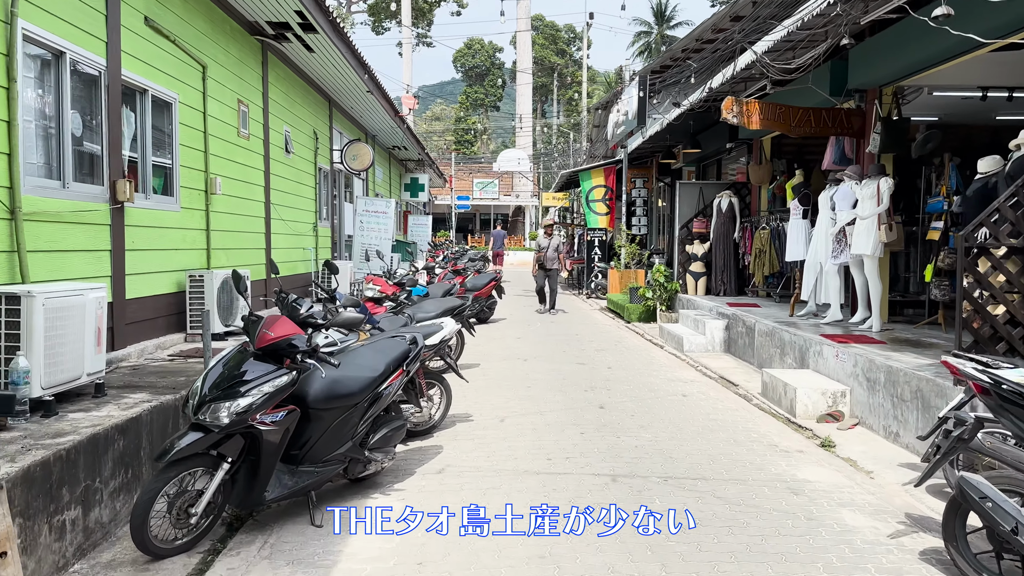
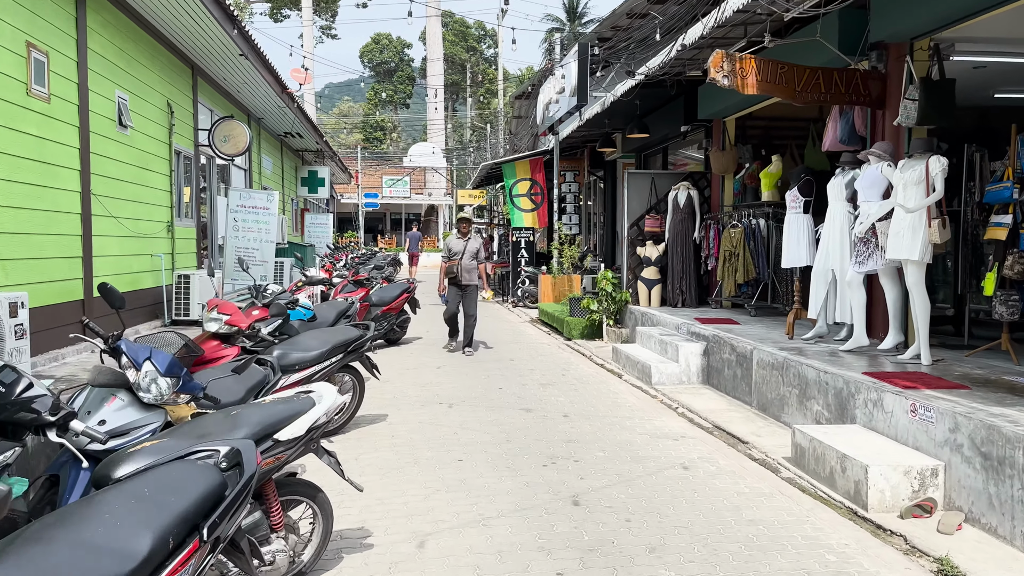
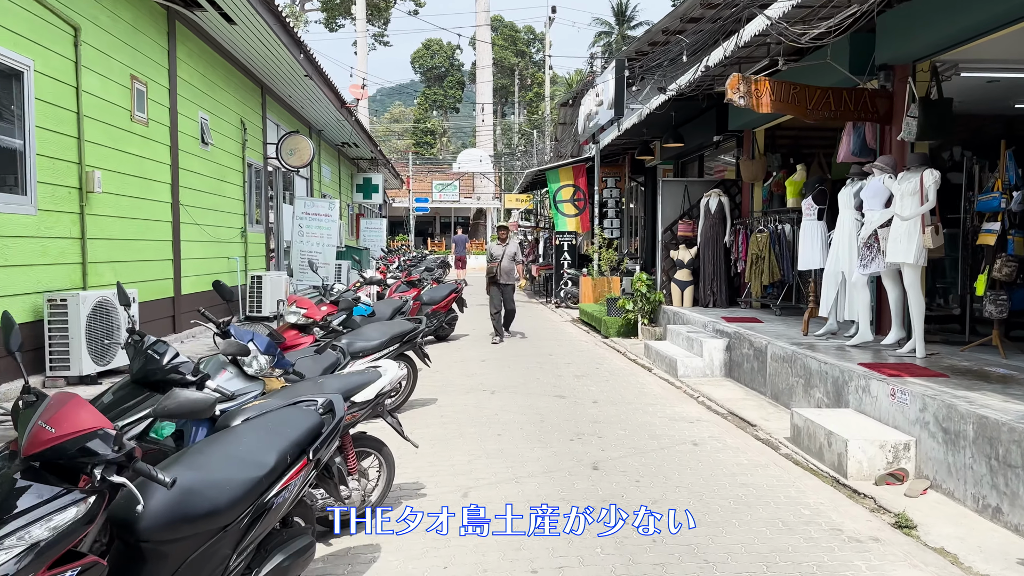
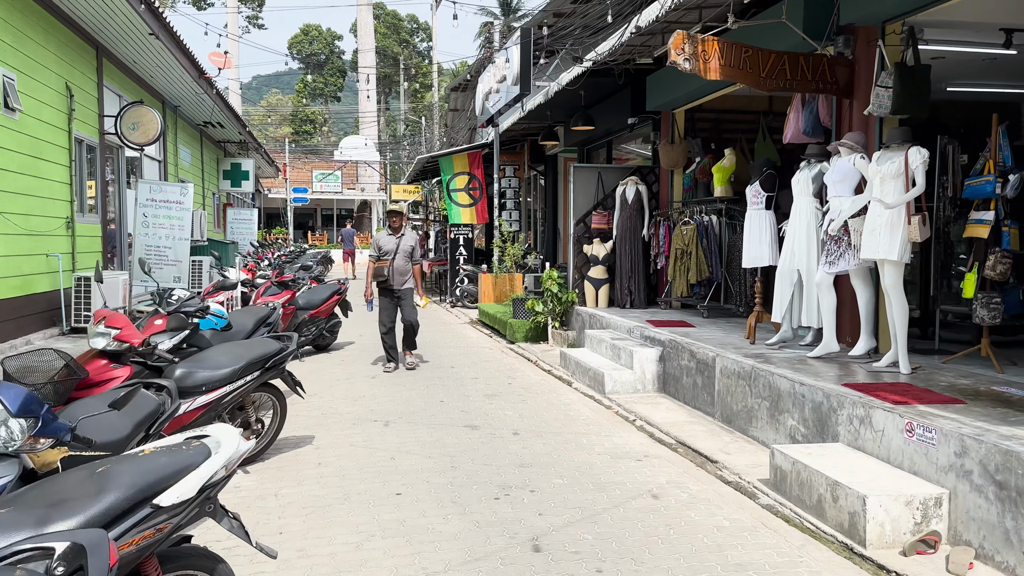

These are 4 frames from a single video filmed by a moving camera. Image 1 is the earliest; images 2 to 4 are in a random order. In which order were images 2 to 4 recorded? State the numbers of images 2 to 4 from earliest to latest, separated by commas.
3, 2, 4
